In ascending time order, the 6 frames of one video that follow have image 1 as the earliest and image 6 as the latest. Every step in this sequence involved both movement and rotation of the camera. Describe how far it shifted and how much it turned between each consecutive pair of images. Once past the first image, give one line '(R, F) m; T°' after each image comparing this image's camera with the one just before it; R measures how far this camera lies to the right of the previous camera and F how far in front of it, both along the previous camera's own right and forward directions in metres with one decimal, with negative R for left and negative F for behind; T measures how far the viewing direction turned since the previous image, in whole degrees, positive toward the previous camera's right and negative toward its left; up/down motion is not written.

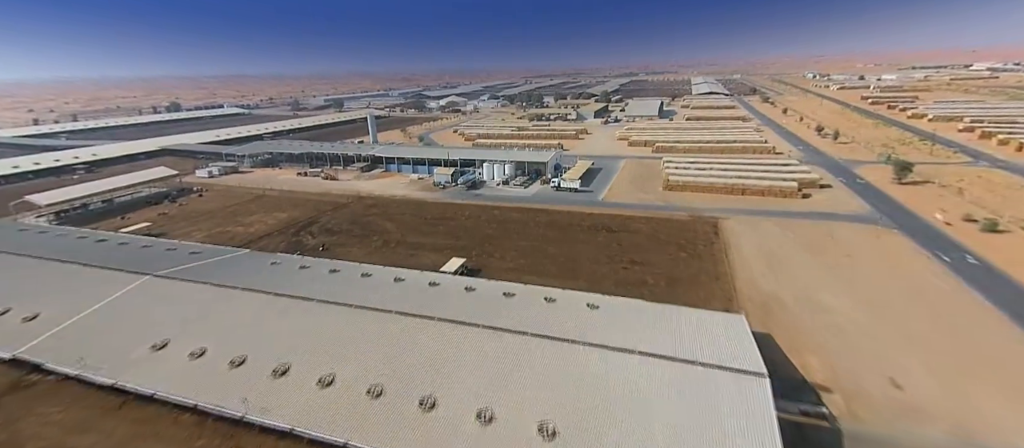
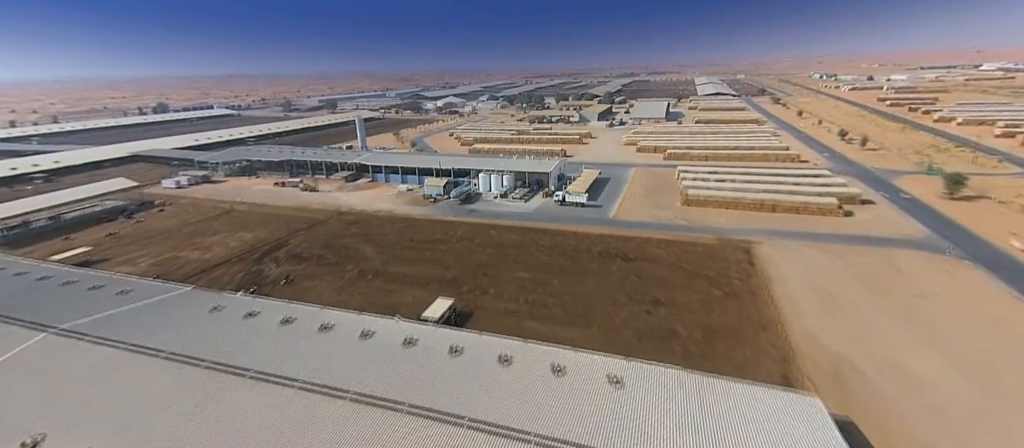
(+0.1, +3.2) m; 0°
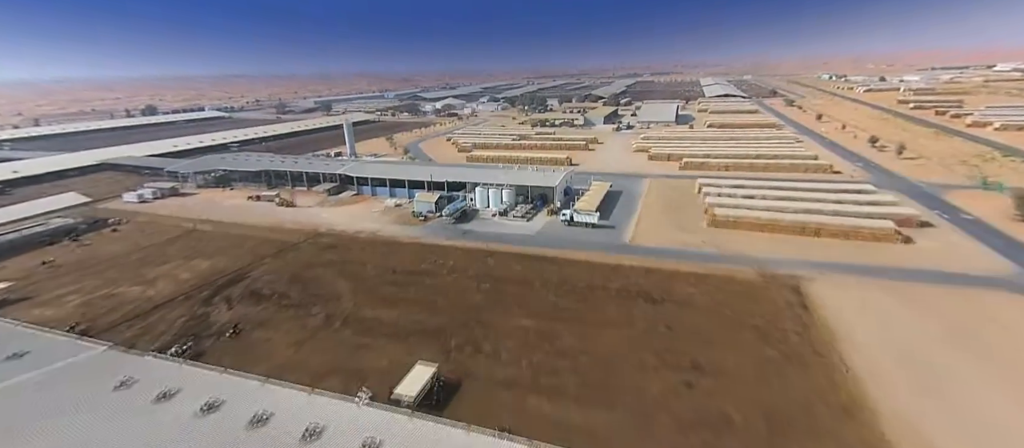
(0.0, +3.2) m; 0°
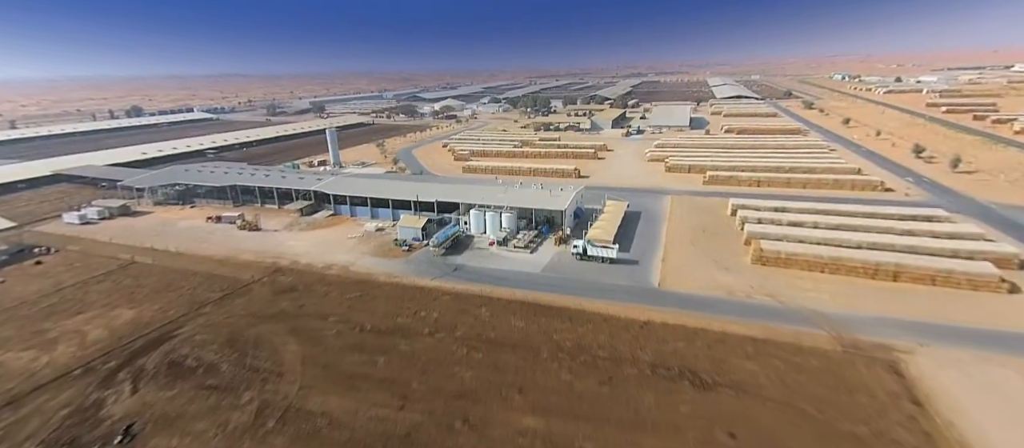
(0.0, +3.9) m; 0°
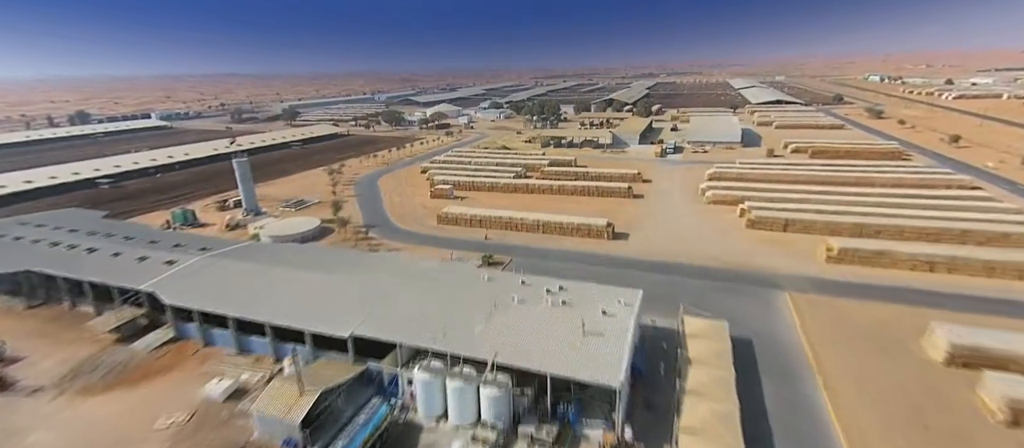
(+0.3, +11.4) m; -1°
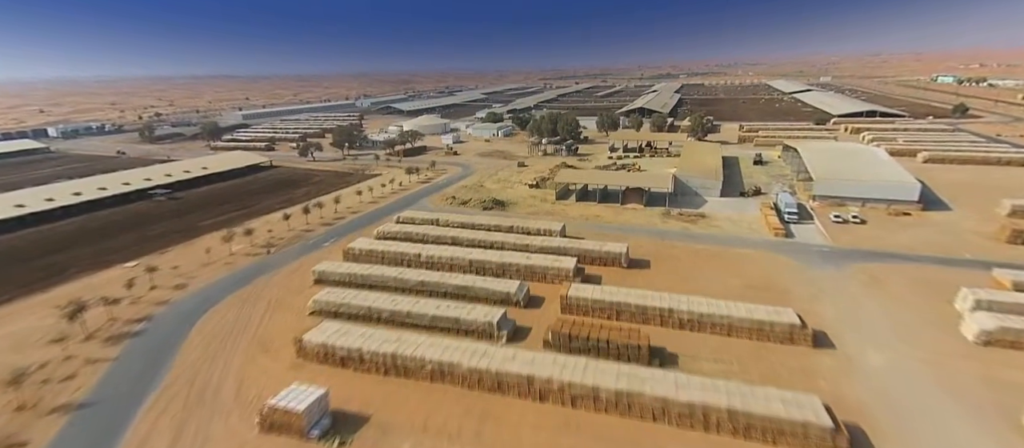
(+0.7, +18.0) m; -1°
